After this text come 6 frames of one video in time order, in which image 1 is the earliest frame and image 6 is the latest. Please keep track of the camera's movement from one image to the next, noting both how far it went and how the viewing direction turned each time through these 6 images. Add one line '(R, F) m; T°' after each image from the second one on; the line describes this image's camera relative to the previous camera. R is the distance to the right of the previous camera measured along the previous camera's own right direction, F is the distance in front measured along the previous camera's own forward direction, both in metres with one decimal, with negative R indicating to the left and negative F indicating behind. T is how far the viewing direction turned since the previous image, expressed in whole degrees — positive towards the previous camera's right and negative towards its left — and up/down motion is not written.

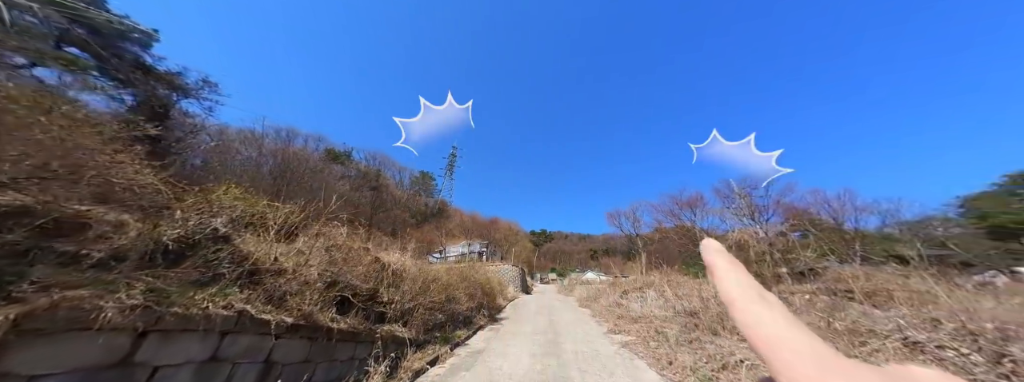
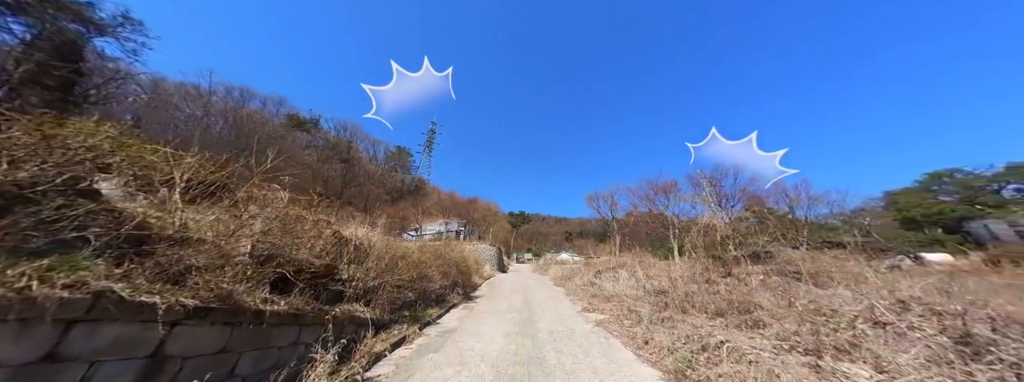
(0.0, +0.4) m; +5°
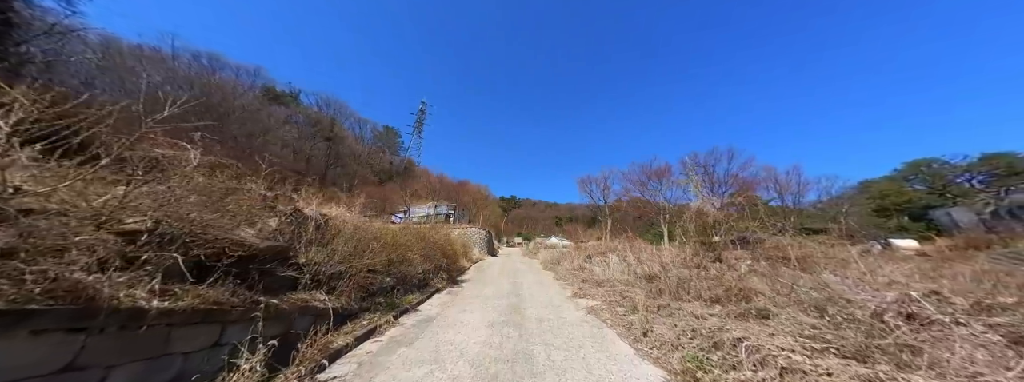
(+0.1, +0.5) m; +2°
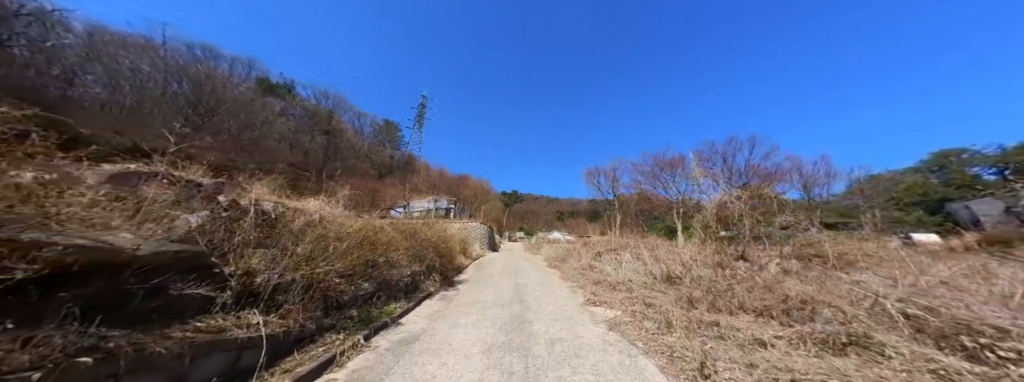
(0.0, +0.9) m; 0°
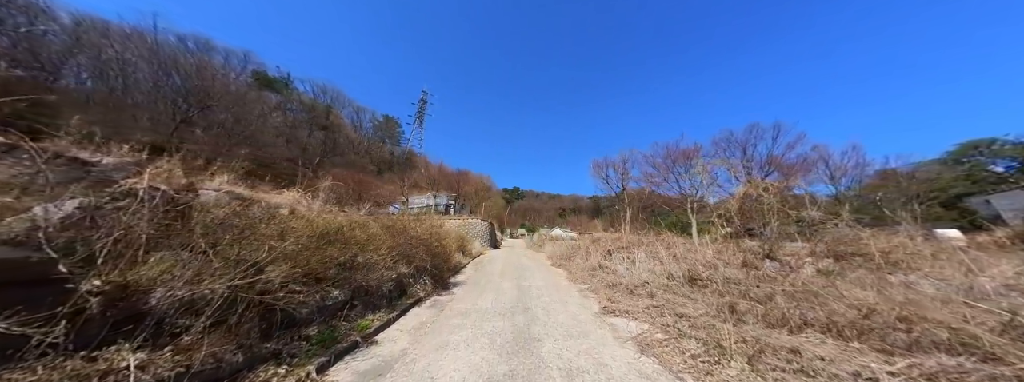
(0.0, +0.8) m; 0°
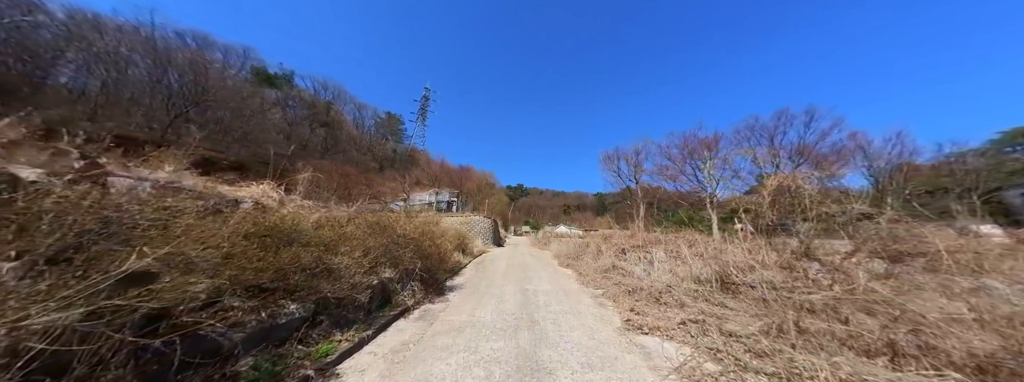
(0.0, +0.8) m; -1°
